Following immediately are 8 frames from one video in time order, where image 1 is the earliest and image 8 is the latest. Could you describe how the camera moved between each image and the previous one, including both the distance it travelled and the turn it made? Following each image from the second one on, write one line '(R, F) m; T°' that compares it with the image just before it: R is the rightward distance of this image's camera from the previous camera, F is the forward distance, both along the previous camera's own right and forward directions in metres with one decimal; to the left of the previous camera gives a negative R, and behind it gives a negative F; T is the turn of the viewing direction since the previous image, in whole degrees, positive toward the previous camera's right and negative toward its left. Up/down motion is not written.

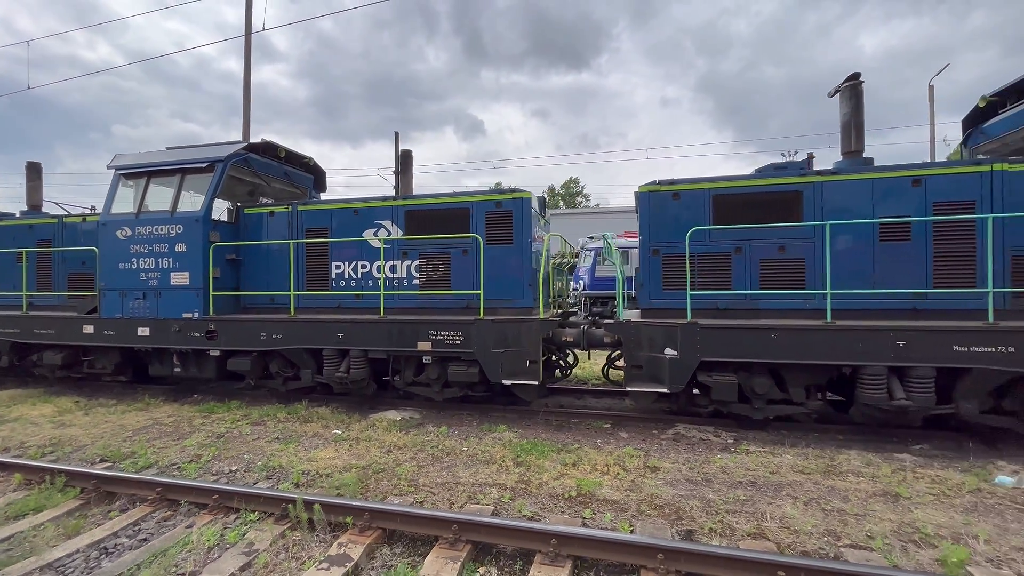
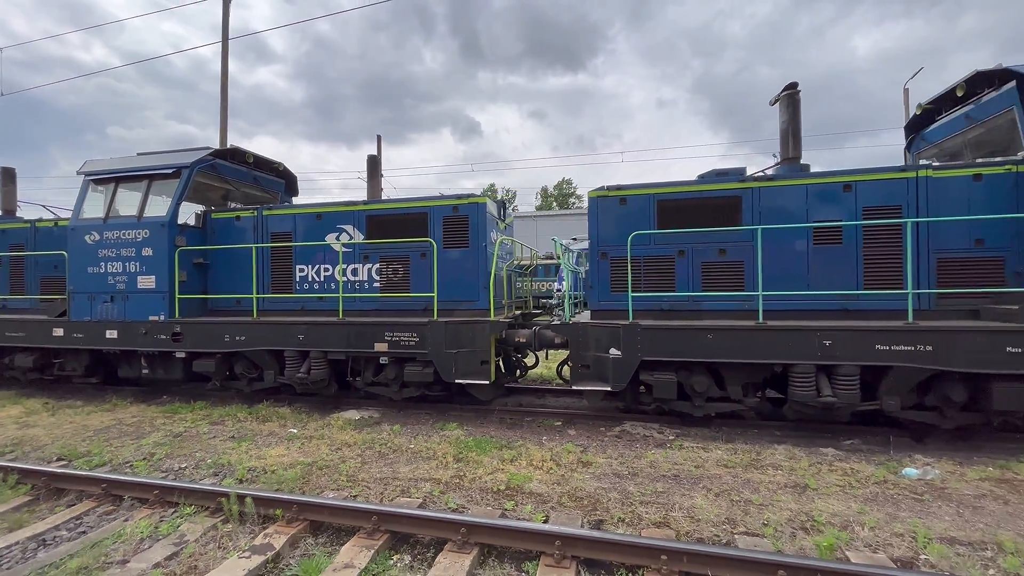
(+0.6, -0.2) m; 0°
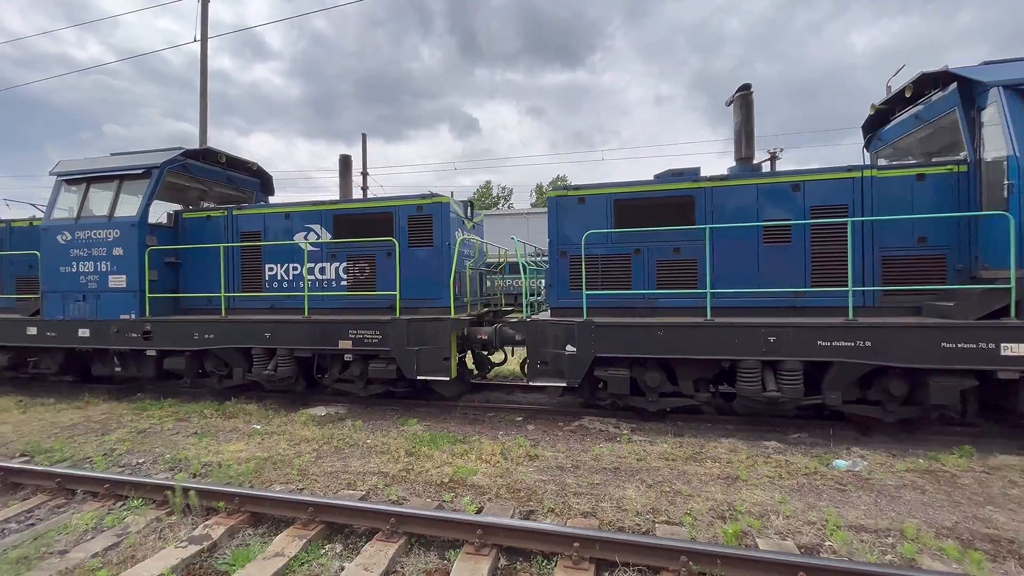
(+0.5, -0.1) m; 0°
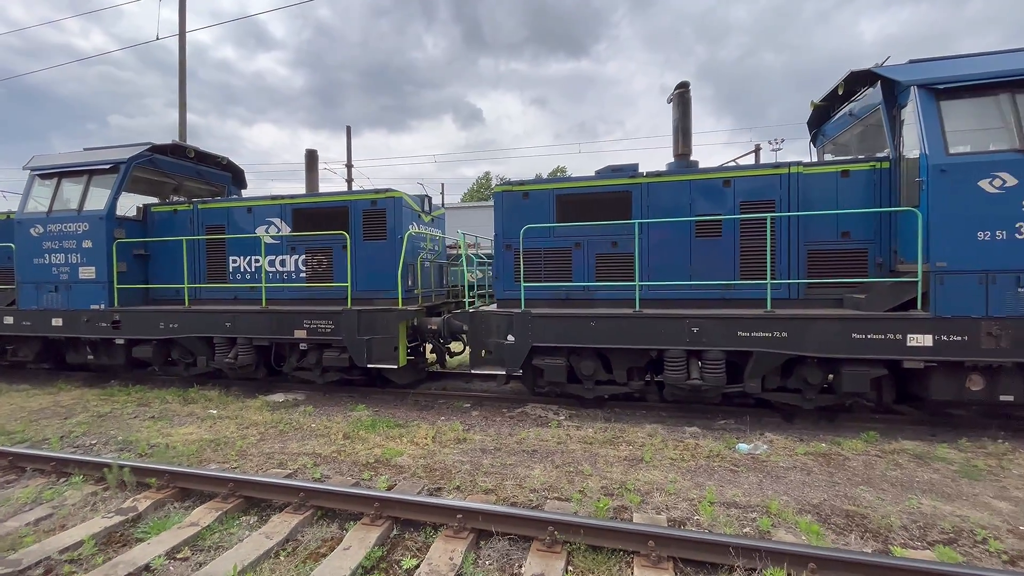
(+0.8, -0.2) m; 0°
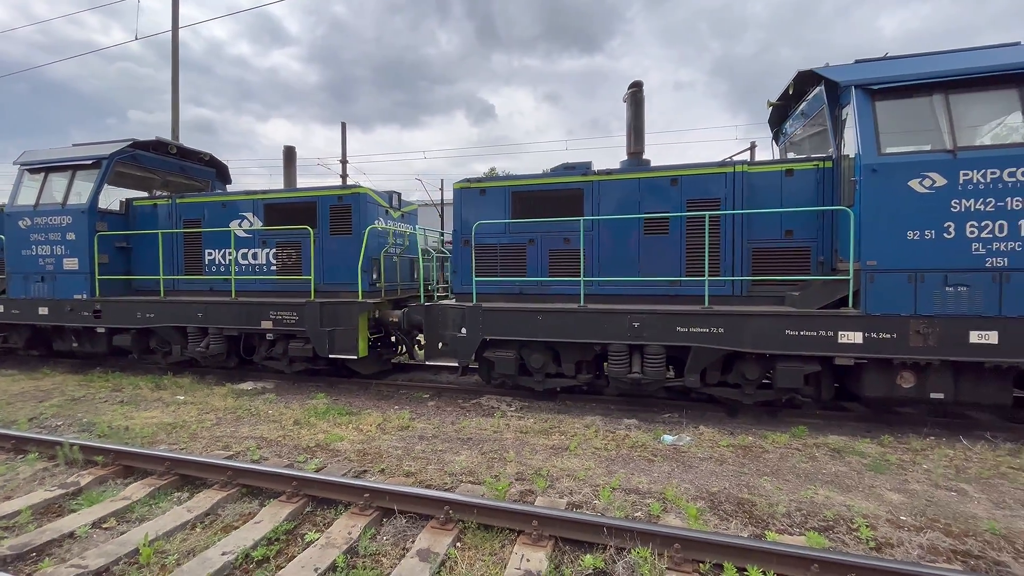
(+0.7, -0.1) m; -1°
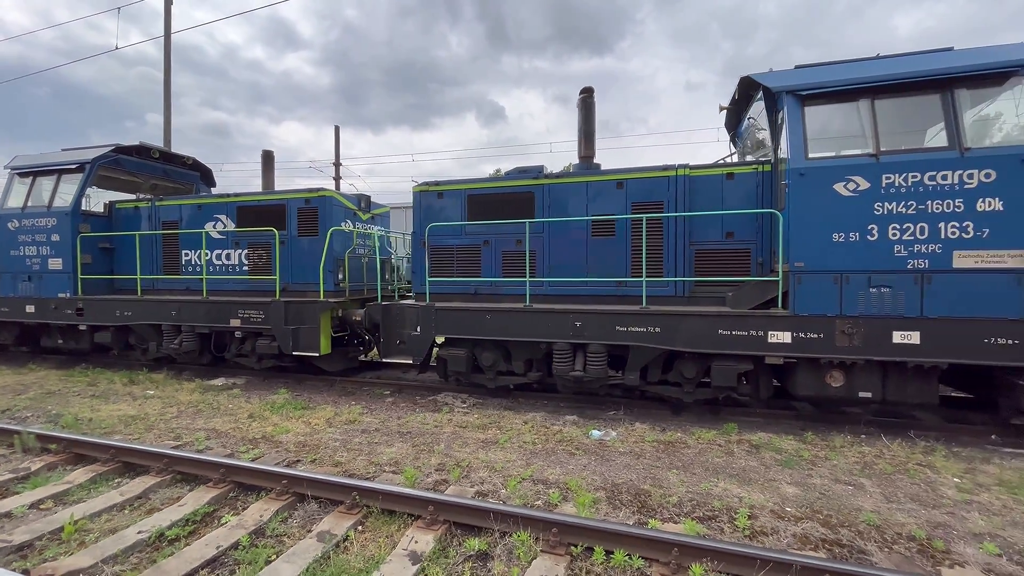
(+0.7, -0.2) m; -1°
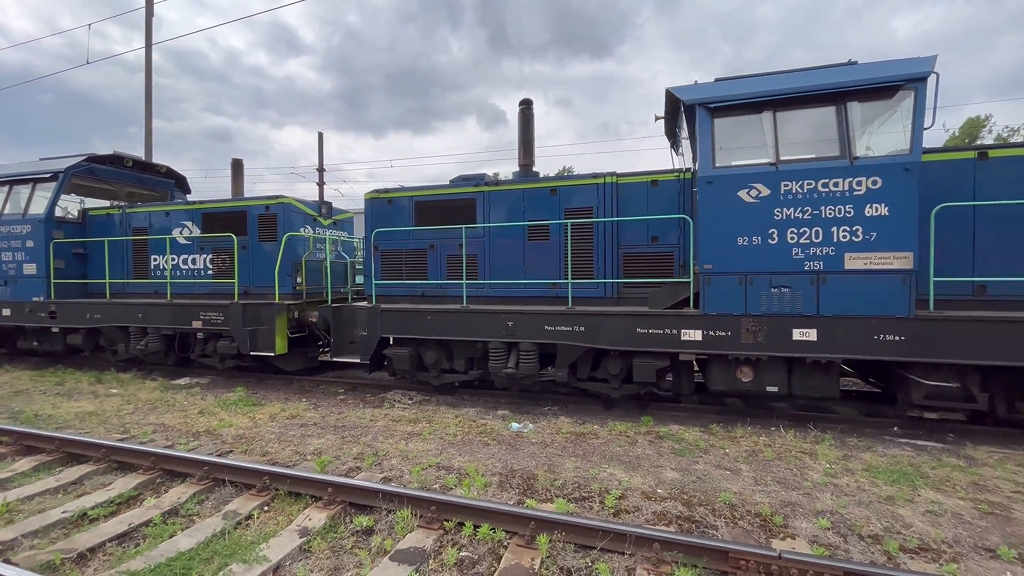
(+0.8, -0.3) m; 0°
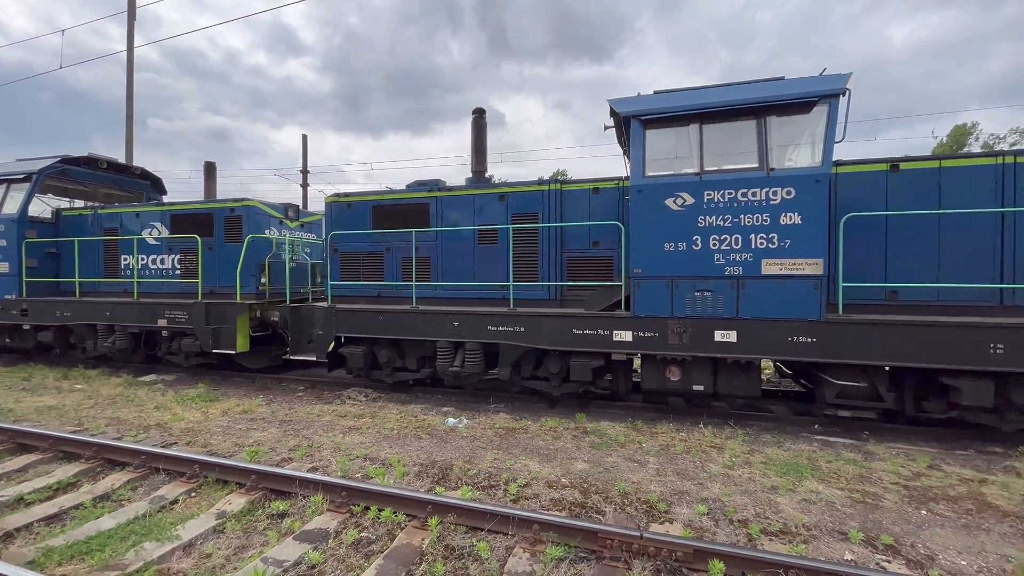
(+0.7, -0.2) m; 0°
